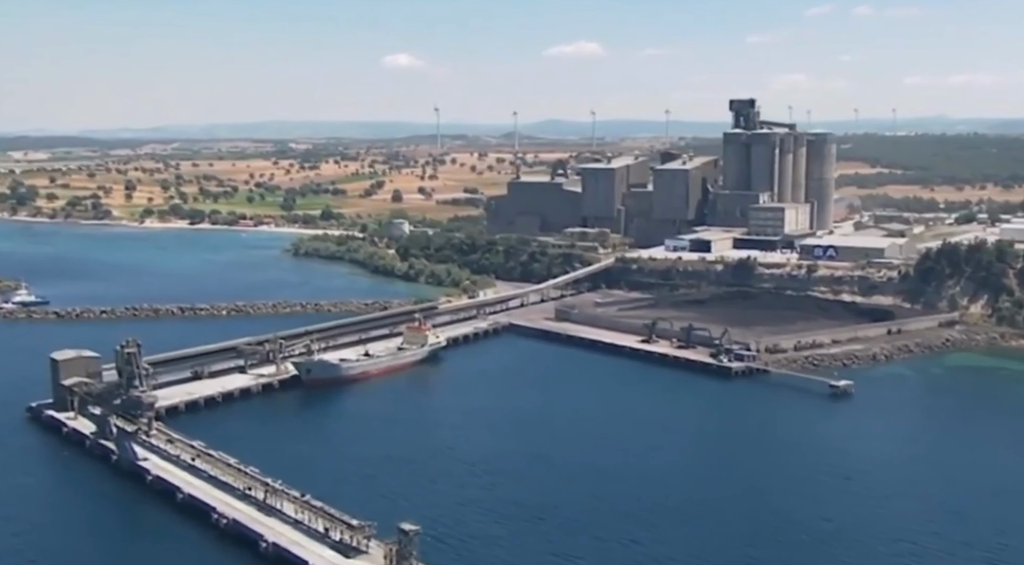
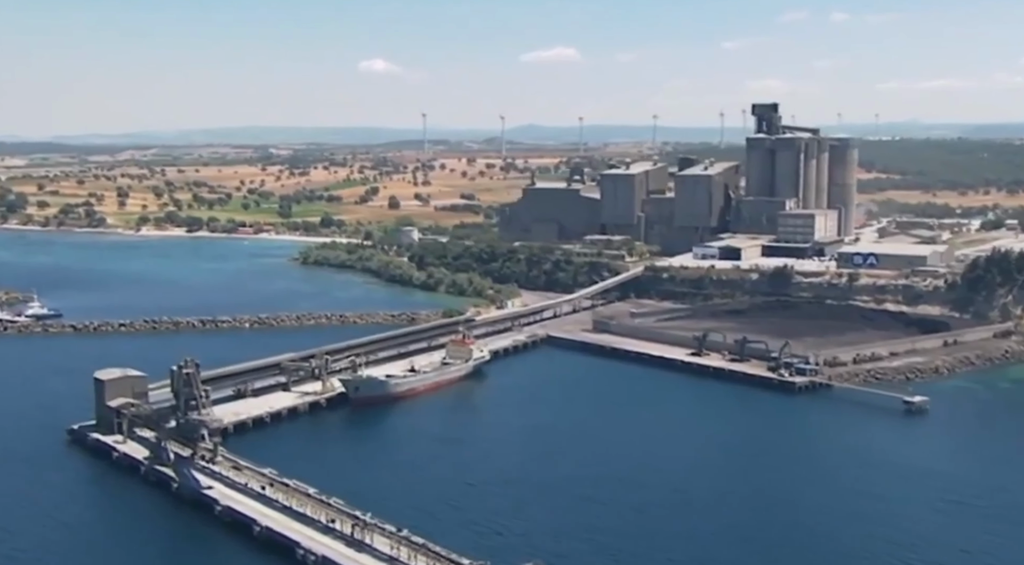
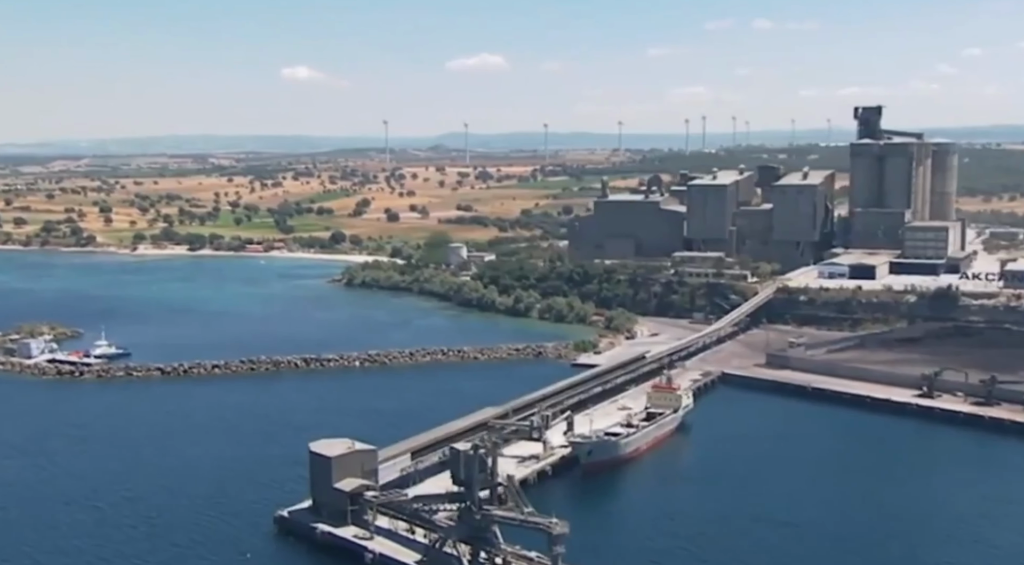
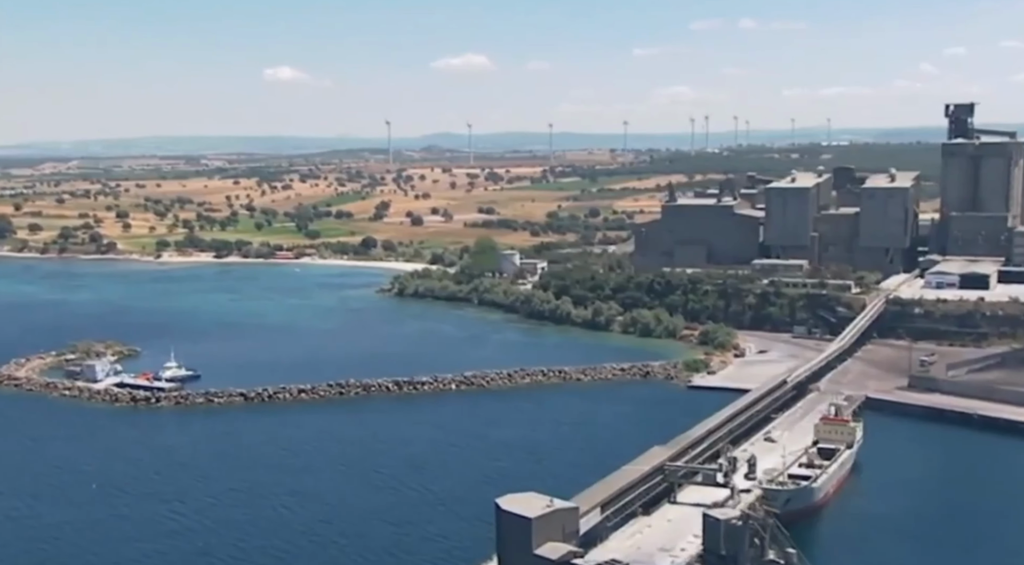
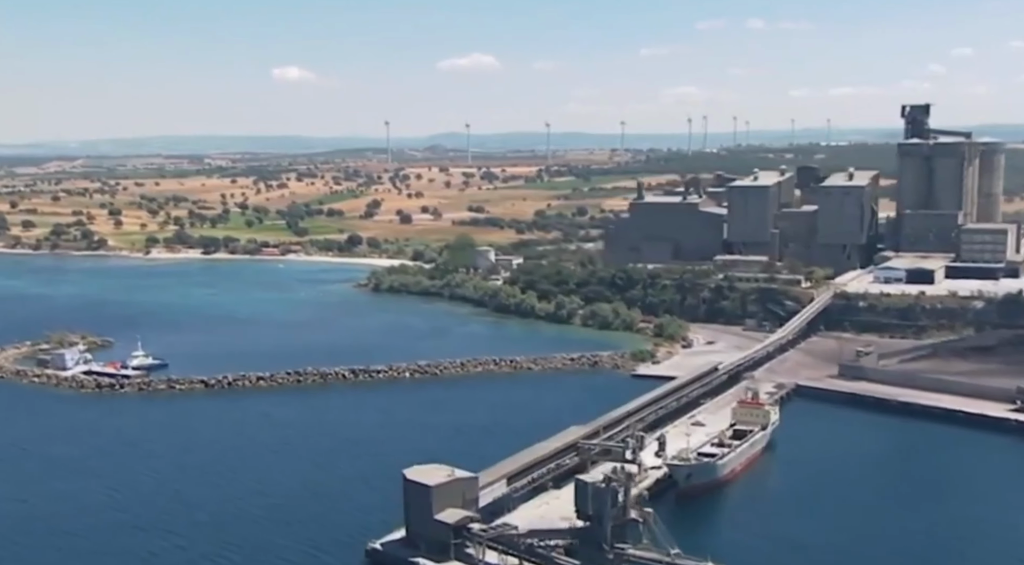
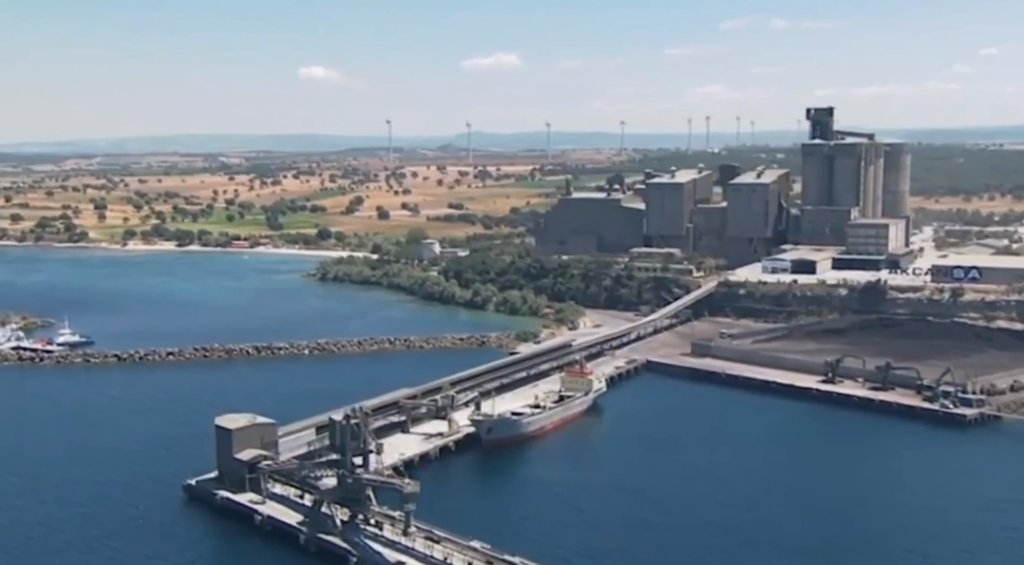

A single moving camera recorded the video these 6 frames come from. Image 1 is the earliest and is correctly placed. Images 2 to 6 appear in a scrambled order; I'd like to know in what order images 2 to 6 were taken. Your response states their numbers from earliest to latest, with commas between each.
2, 6, 3, 5, 4
